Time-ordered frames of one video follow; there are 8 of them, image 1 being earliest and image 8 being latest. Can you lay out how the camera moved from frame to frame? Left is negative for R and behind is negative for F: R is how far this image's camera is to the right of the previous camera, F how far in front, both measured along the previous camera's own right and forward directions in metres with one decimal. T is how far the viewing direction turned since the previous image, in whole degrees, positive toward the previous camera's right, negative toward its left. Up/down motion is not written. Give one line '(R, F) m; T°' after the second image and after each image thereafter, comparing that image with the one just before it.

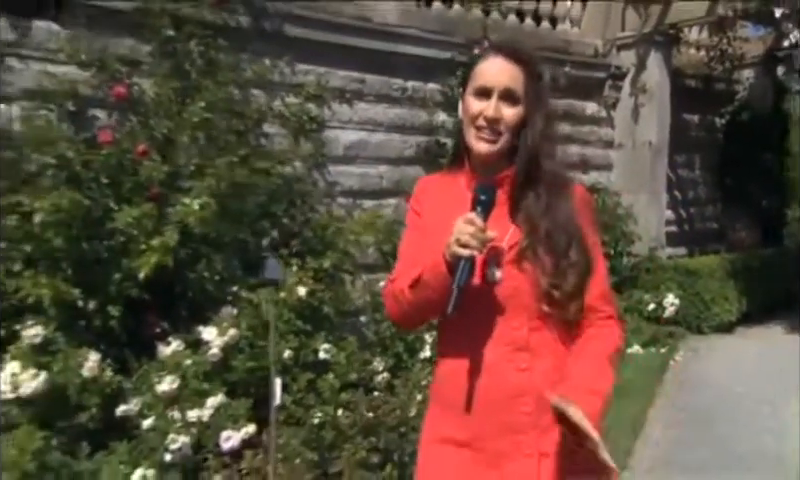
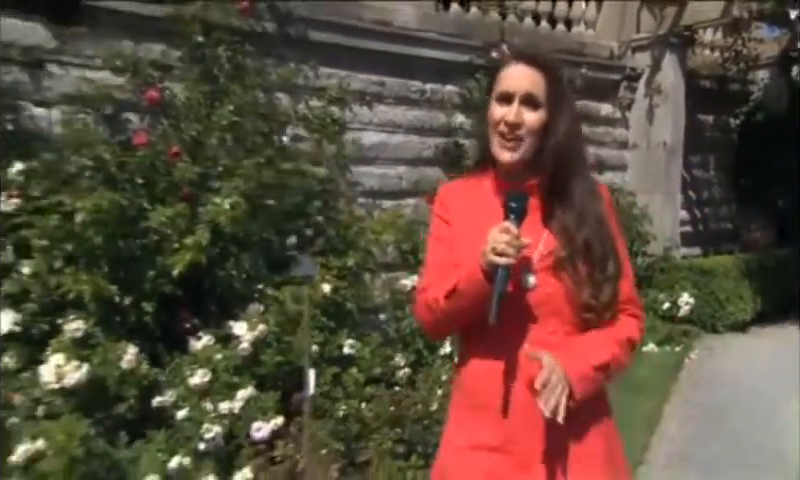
(-0.1, -0.2) m; -1°
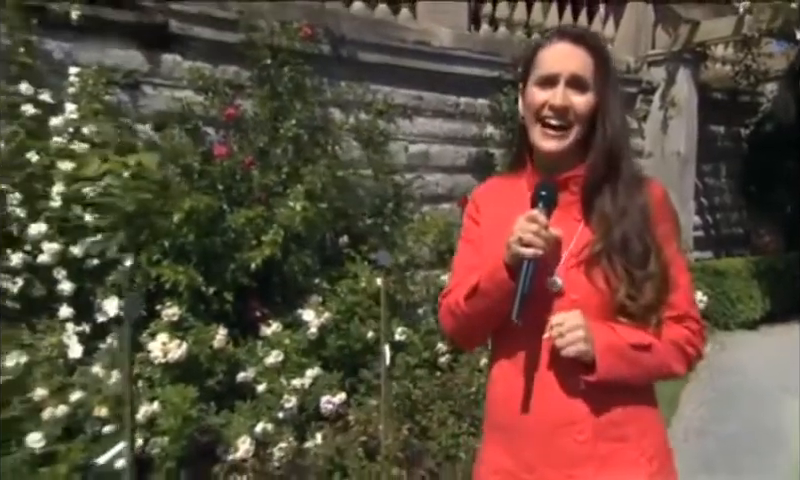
(-0.3, -0.7) m; -1°
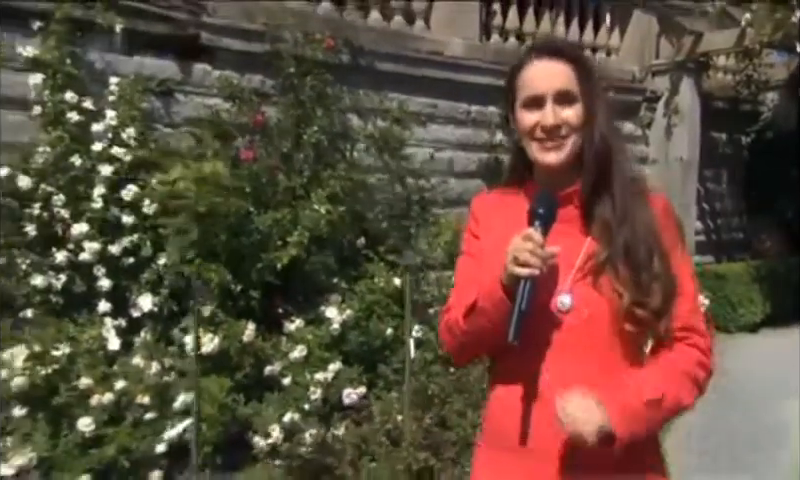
(-0.2, -0.3) m; 0°
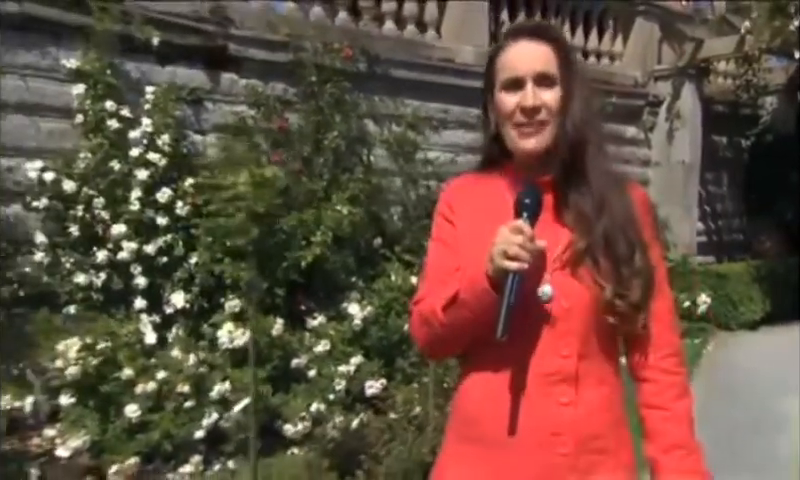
(-0.2, -0.3) m; 0°
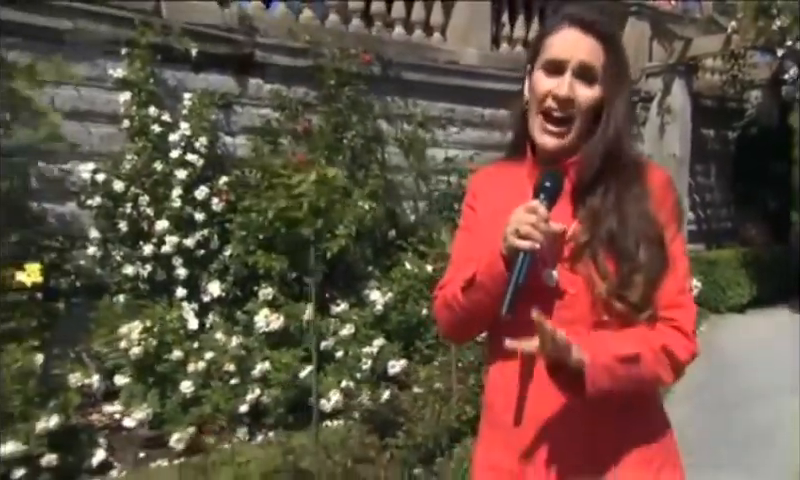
(-0.3, -0.5) m; +1°
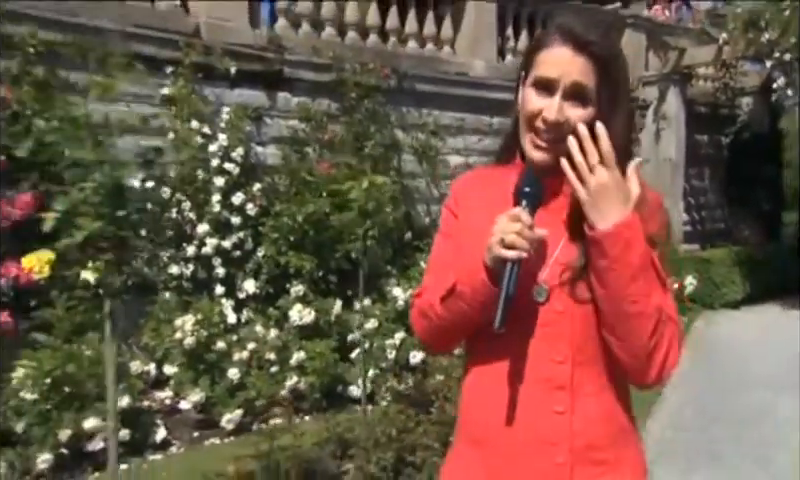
(-0.2, -0.5) m; 0°
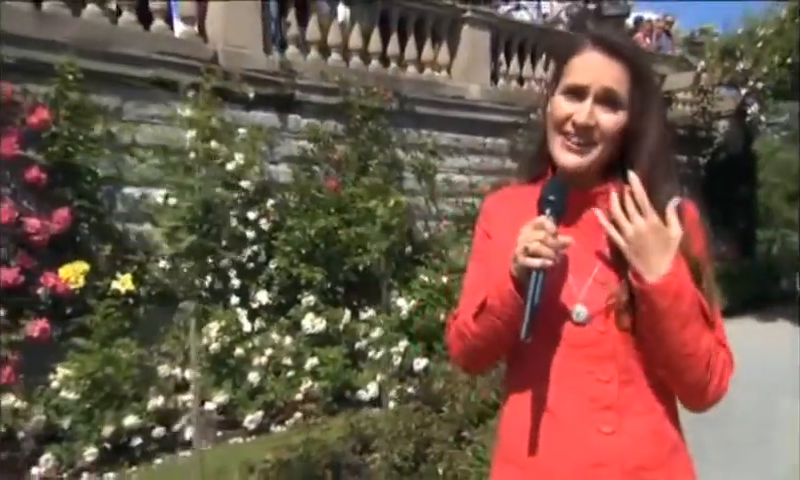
(-0.2, -0.4) m; +2°
